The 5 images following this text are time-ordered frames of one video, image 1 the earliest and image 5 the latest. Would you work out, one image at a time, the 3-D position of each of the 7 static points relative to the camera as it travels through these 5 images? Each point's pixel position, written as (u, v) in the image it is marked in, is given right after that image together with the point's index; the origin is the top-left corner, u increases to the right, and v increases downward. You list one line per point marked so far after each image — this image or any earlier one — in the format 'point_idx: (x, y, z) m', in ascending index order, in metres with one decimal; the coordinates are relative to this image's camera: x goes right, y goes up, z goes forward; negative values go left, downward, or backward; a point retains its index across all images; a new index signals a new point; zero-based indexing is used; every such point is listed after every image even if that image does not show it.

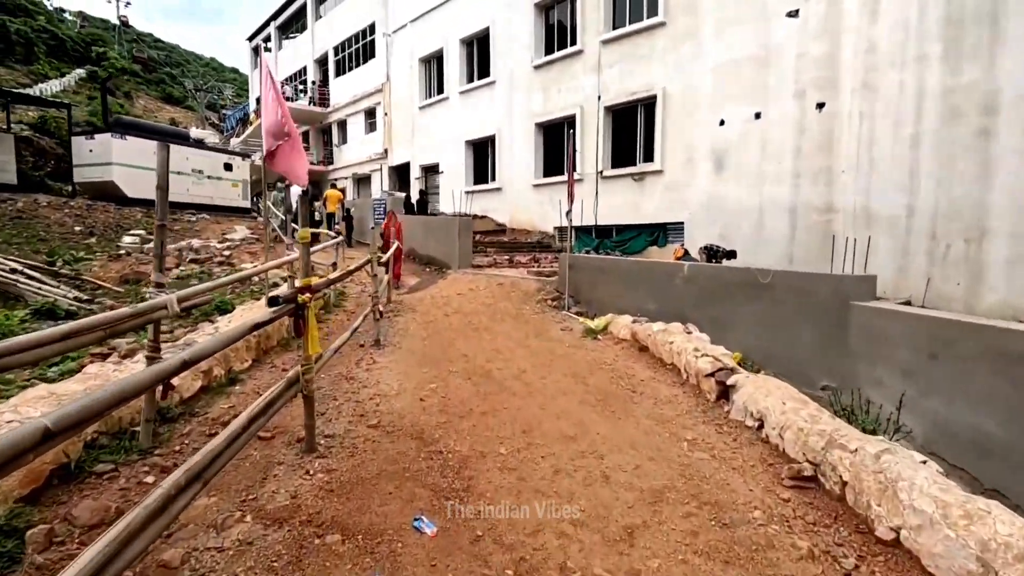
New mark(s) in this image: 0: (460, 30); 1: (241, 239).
0: (-1.7, +8.6, +18.0) m
1: (-6.0, +1.1, +11.9) m
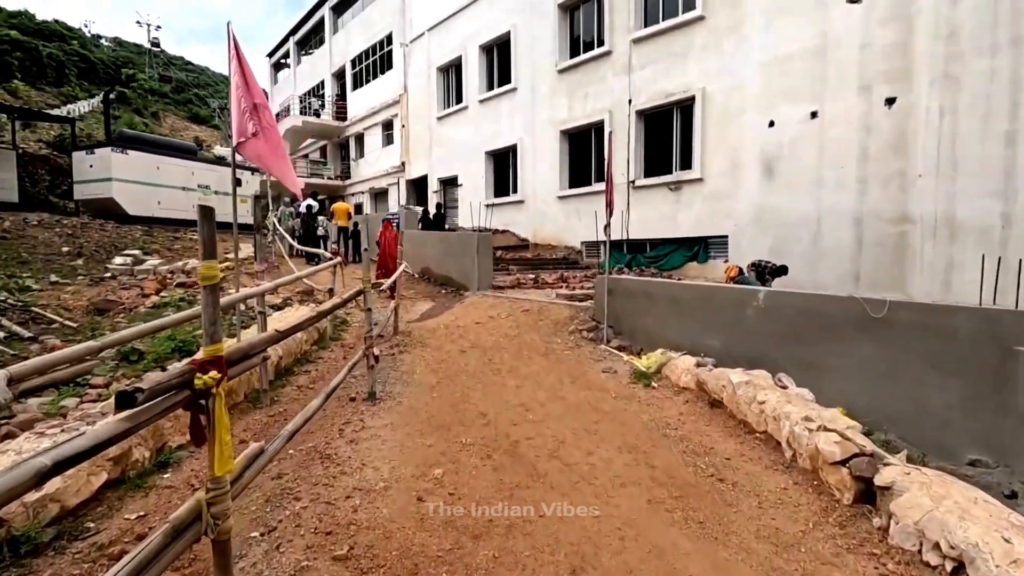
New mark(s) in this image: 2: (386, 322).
0: (-1.0, +8.0, +17.1) m
1: (-5.5, +0.6, +11.0) m
2: (-1.4, -0.4, +6.0) m
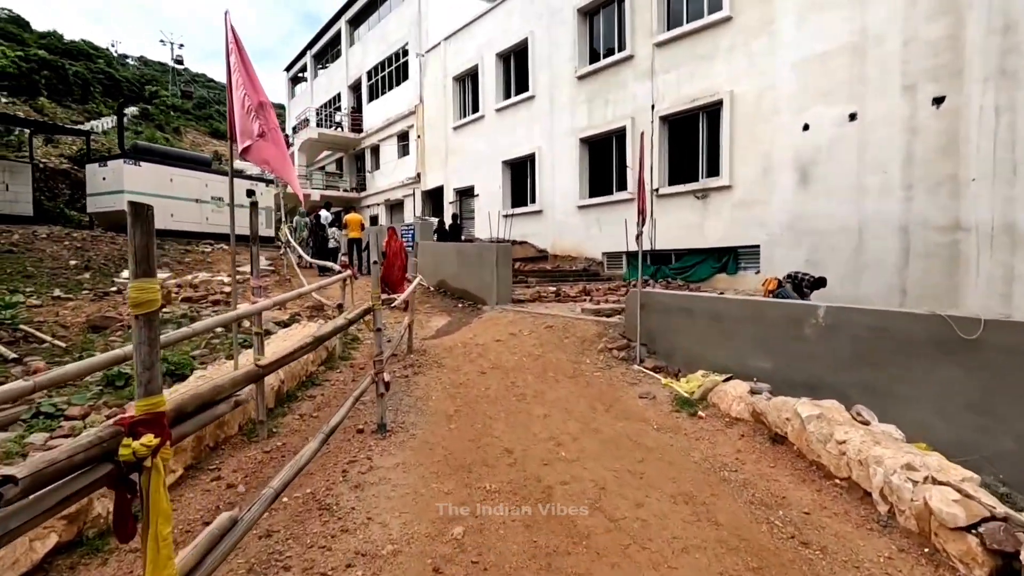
0: (-0.5, +7.6, +16.8) m
1: (-5.1, +0.3, +10.7) m
2: (-1.2, -0.5, +5.6) m
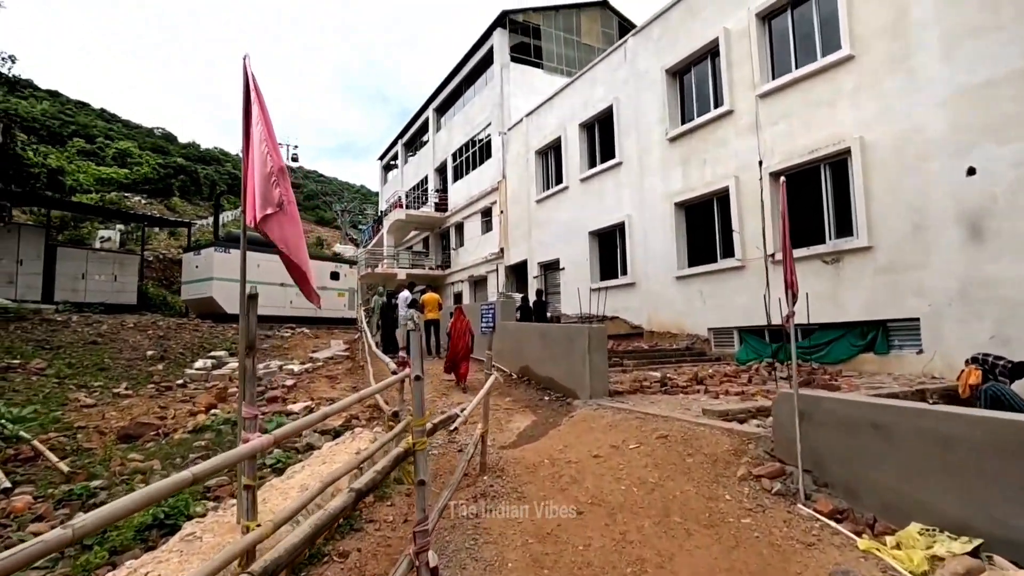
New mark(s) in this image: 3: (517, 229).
0: (+2.0, +5.2, +16.3) m
1: (-3.4, -1.3, +10.1) m
2: (-0.4, -1.4, +4.3) m
3: (+0.2, +2.1, +19.4) m
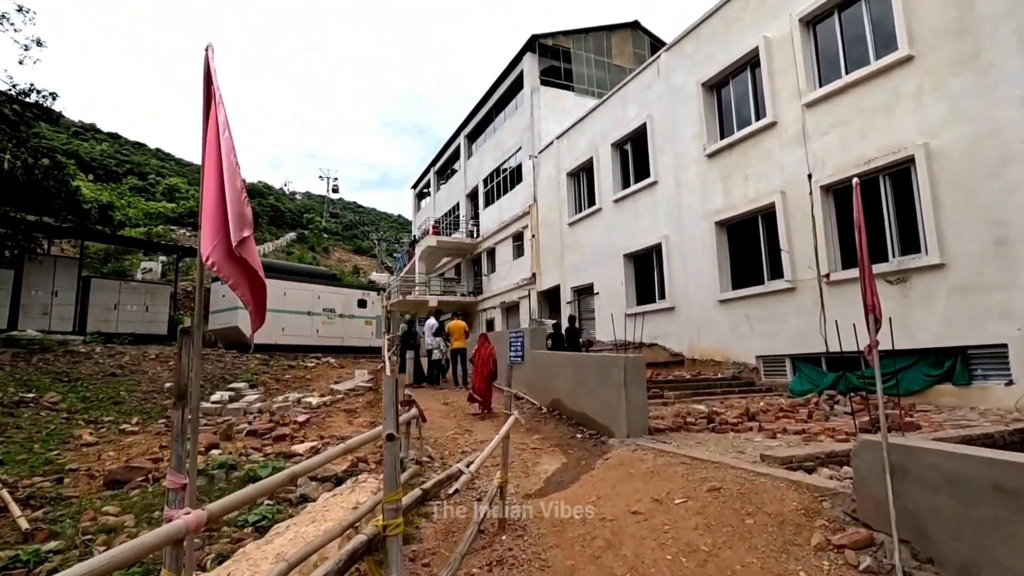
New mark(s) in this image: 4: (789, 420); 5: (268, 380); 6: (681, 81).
0: (+2.9, +4.5, +15.8) m
1: (-2.9, -1.8, +9.6) m
2: (-0.2, -1.6, +3.7) m
3: (+1.3, +1.2, +18.8) m
4: (+3.5, -1.7, +6.9) m
5: (-4.5, -1.7, +9.9) m
6: (+4.2, +5.2, +13.4) m
